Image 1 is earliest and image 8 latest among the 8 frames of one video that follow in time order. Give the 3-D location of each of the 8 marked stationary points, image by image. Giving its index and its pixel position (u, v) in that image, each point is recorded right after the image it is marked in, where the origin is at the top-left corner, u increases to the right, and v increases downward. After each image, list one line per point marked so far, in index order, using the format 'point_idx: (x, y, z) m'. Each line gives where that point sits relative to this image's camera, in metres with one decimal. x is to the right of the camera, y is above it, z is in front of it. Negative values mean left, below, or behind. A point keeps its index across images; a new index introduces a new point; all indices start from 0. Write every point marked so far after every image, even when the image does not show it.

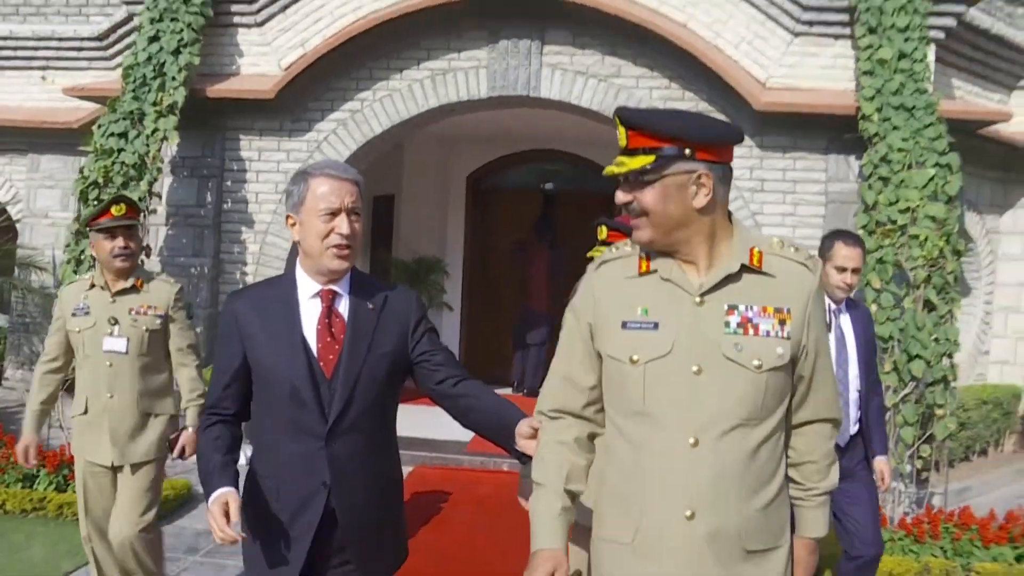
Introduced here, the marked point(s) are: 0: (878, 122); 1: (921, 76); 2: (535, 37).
0: (+2.5, +1.1, +5.9) m
1: (+2.8, +1.5, +5.9) m
2: (+0.2, +1.9, +6.7) m
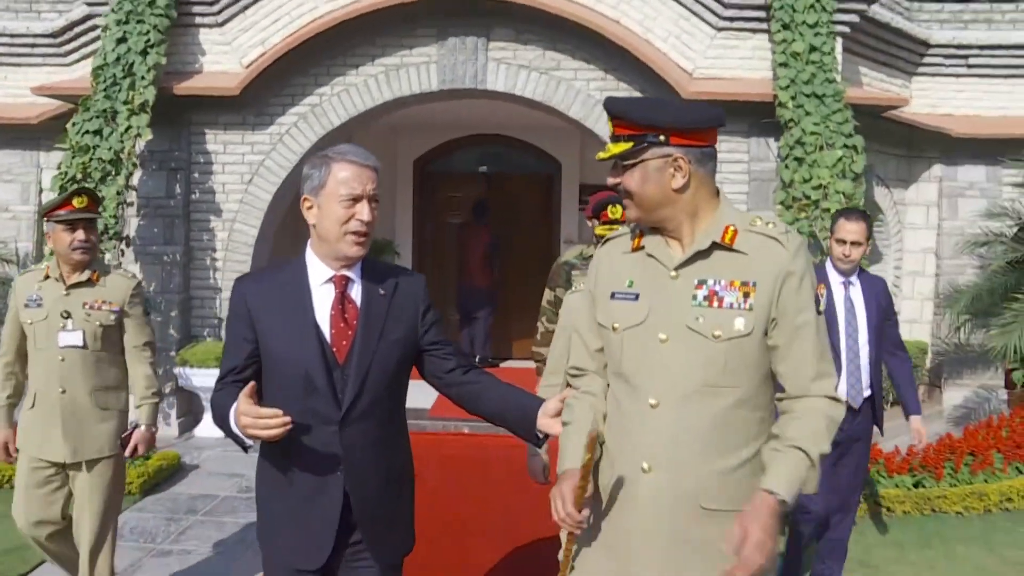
0: (+2.1, +1.4, +6.6) m
1: (+2.4, +1.7, +6.7) m
2: (-0.3, +2.1, +7.2) m
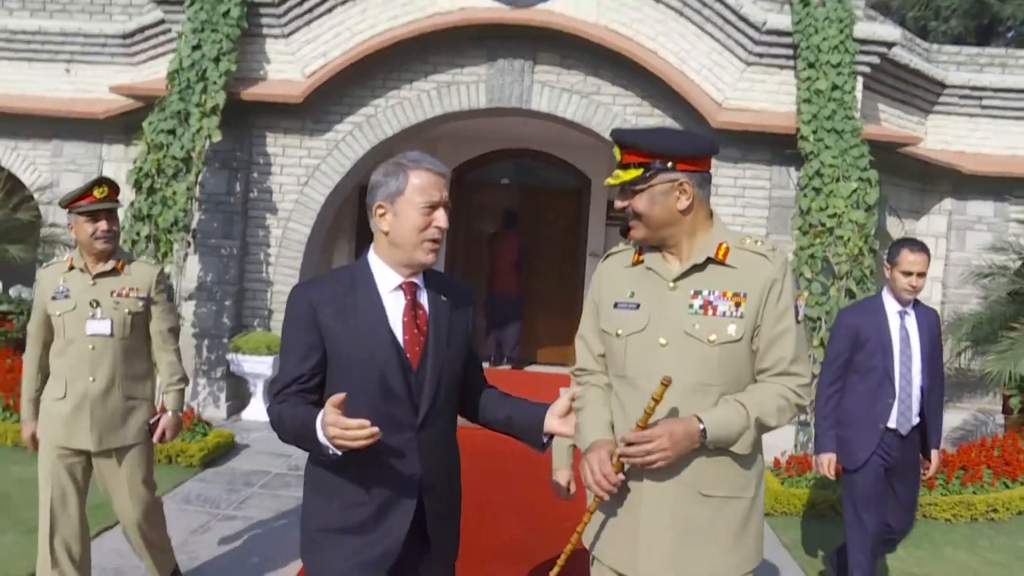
0: (+2.5, +1.2, +7.1) m
1: (+2.8, +1.5, +7.2) m
2: (+0.1, +2.1, +7.8) m
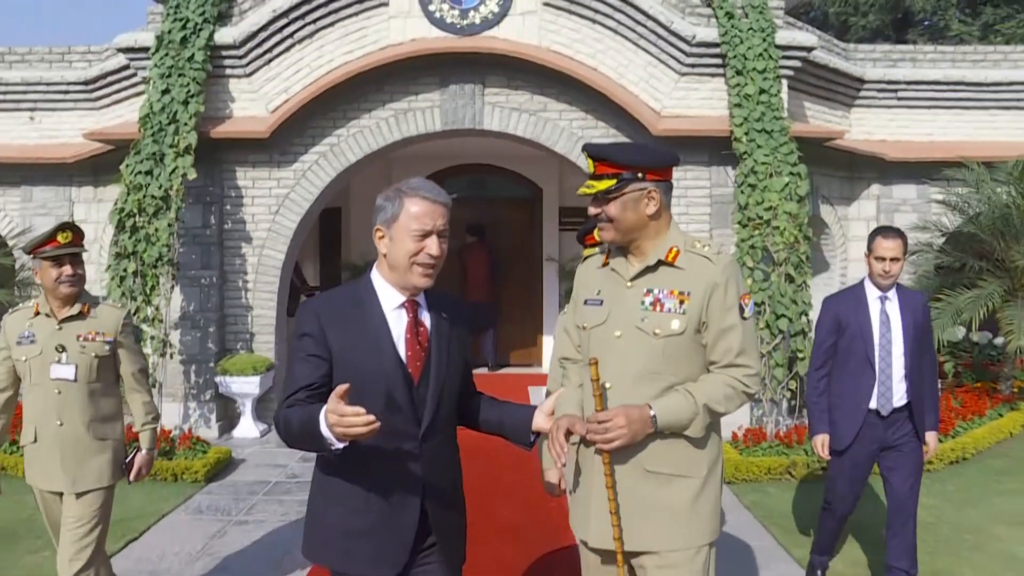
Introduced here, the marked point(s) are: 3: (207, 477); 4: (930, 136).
0: (+2.1, +1.3, +7.8) m
1: (+2.4, +1.6, +7.9) m
2: (-0.3, +2.0, +8.3) m
3: (-2.3, -1.5, +6.6) m
4: (+4.9, +1.8, +10.1) m
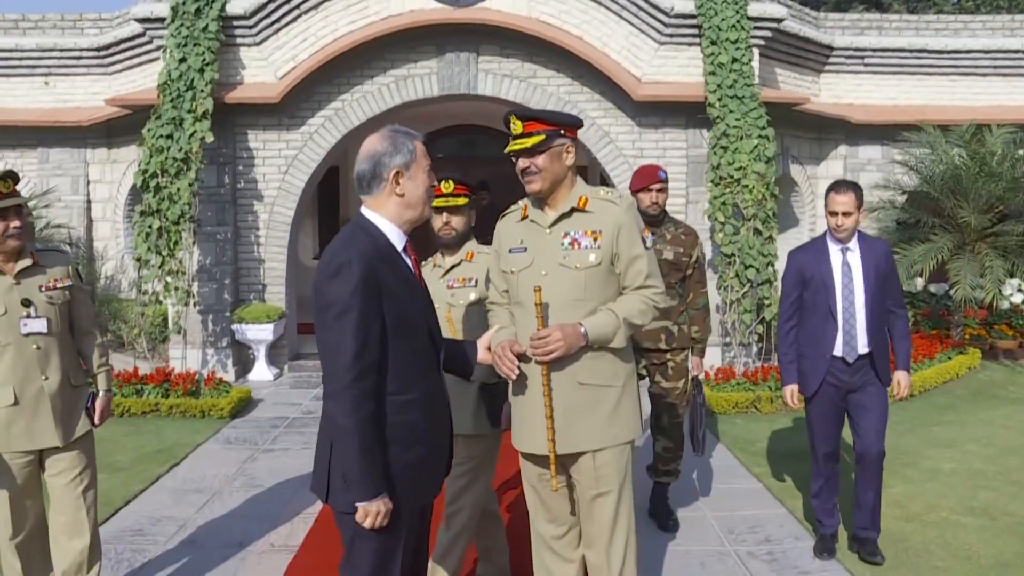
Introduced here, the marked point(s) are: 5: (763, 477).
0: (+2.0, +1.8, +8.5) m
1: (+2.3, +2.1, +8.5) m
2: (-0.4, +2.5, +9.0) m
3: (-2.4, -1.1, +7.4) m
4: (+4.8, +2.3, +10.8) m
5: (+1.7, -1.3, +5.8) m
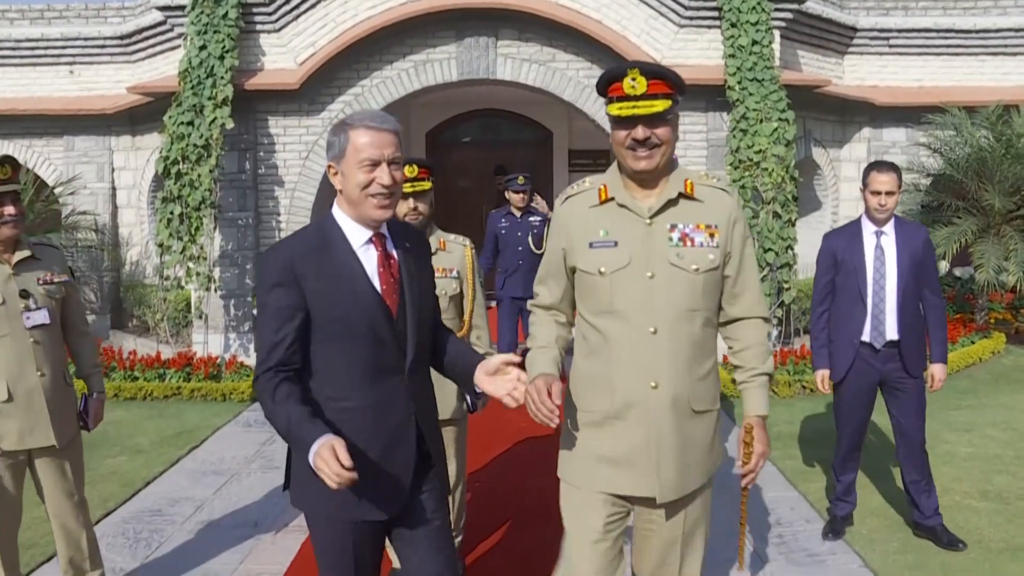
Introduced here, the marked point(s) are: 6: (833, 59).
0: (+2.2, +1.9, +8.4) m
1: (+2.5, +2.3, +8.5) m
2: (-0.2, +2.6, +8.9) m
3: (-2.2, -0.9, +7.5) m
4: (+5.0, +2.5, +10.6) m
5: (+1.8, -1.2, +5.8) m
6: (+3.9, +2.8, +10.4) m
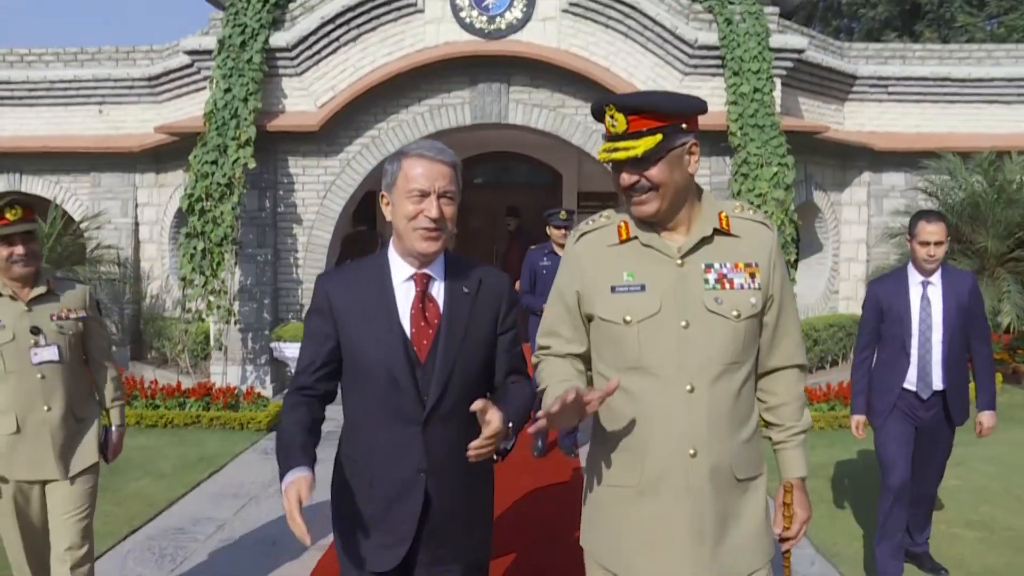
0: (+2.3, +1.5, +8.8) m
1: (+2.6, +1.9, +8.8) m
2: (-0.1, +2.2, +9.3) m
3: (-2.2, -1.2, +7.7) m
4: (+5.1, +2.0, +11.0) m
5: (+1.8, -1.4, +6.1) m
6: (+4.0, +2.3, +10.8) m
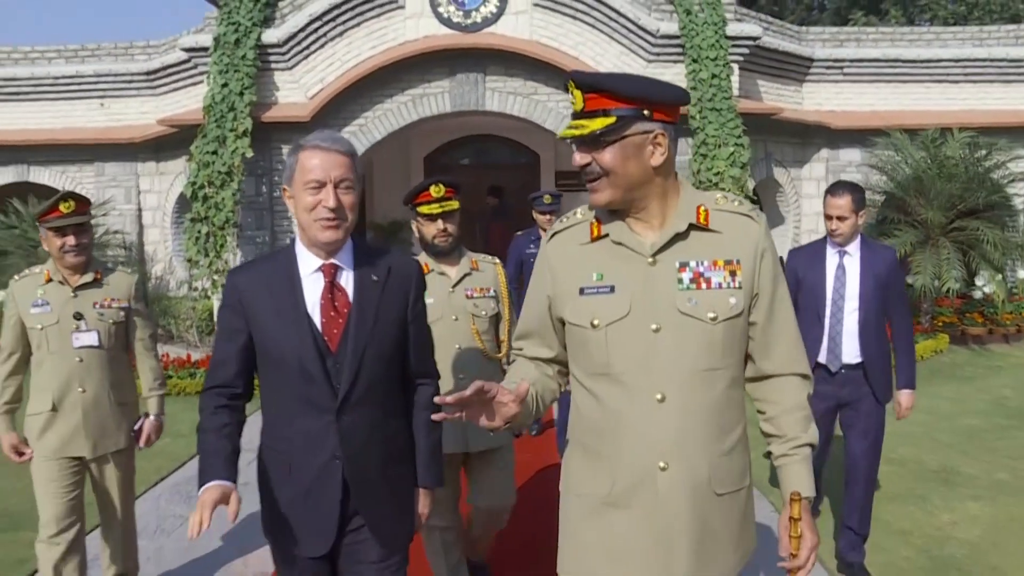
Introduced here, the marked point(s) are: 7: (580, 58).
0: (+2.1, +1.8, +9.5) m
1: (+2.3, +2.2, +9.5) m
2: (-0.4, +2.5, +10.0) m
3: (-2.4, -1.0, +8.5) m
4: (+4.9, +2.4, +11.7) m
5: (+1.7, -1.2, +6.9) m
6: (+3.7, +2.7, +11.5) m
7: (+0.8, +2.6, +10.0) m
